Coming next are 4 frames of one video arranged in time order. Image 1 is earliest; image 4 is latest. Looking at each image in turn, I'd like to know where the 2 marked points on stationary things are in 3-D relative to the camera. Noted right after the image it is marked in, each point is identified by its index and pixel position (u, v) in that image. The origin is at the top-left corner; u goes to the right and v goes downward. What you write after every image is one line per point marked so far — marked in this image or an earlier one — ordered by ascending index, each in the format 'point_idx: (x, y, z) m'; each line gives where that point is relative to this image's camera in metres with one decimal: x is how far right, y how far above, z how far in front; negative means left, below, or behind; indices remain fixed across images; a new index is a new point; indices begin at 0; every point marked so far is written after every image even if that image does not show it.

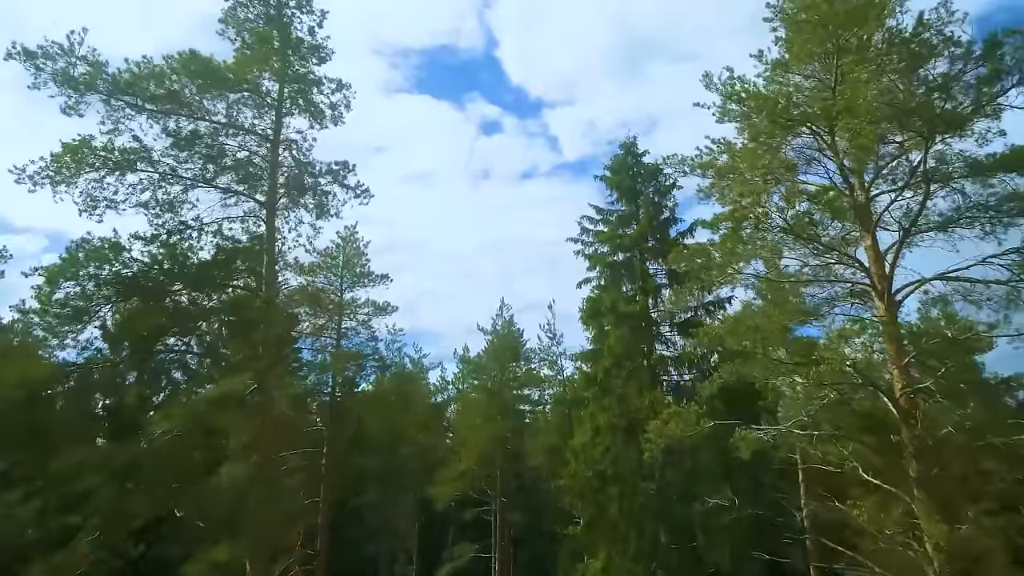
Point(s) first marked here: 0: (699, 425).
0: (+3.7, -2.6, +16.2) m
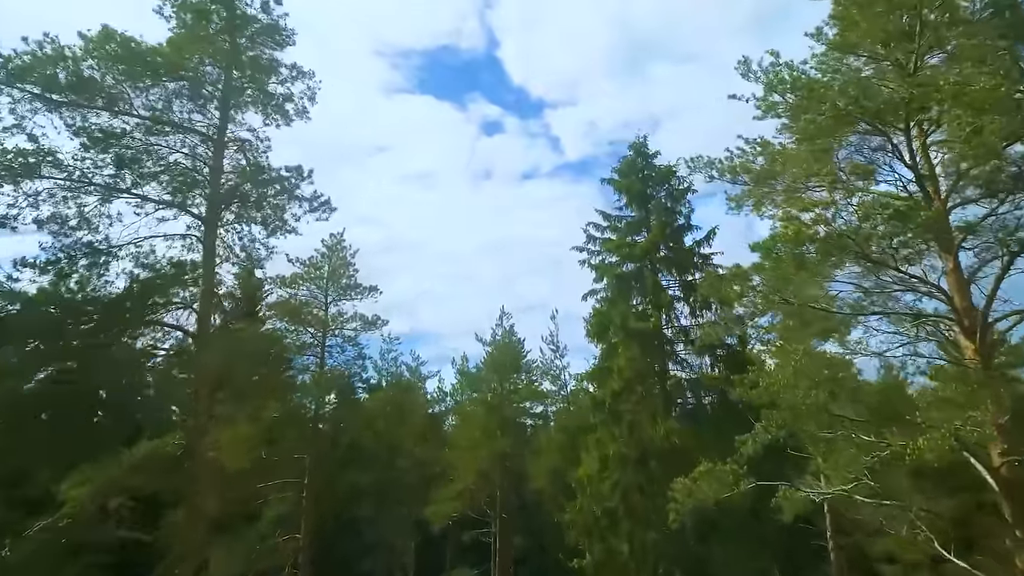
0: (+3.6, -3.1, +13.3) m
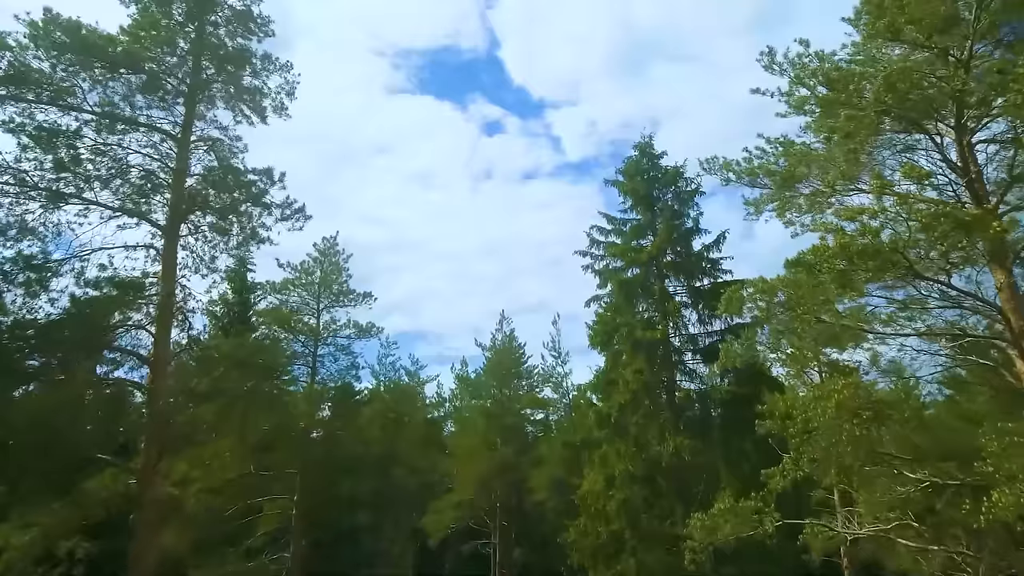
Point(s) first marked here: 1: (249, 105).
0: (+3.6, -3.4, +11.9) m
1: (-4.0, +2.7, +12.5) m
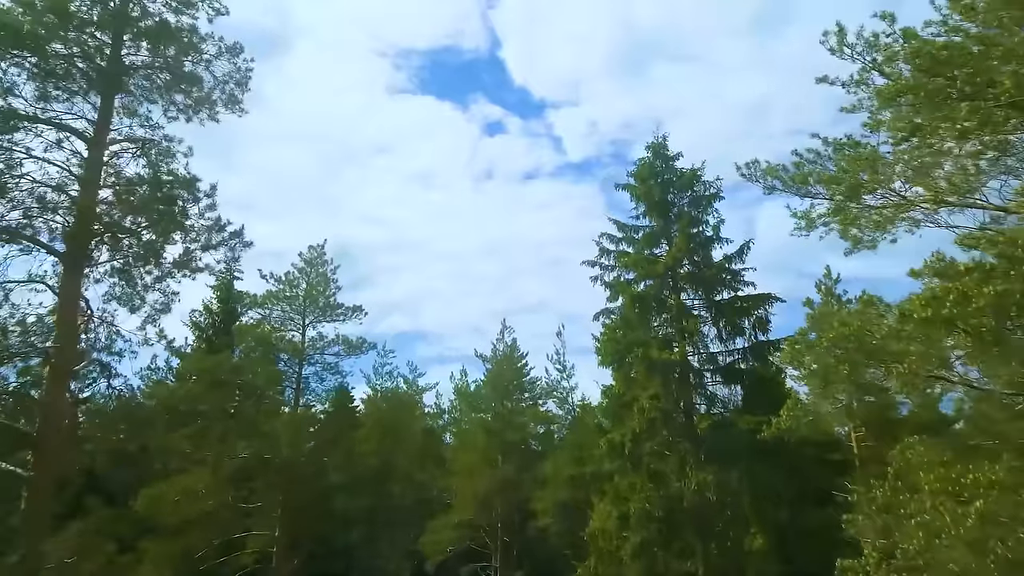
0: (+3.7, -3.8, +9.4) m
1: (-3.9, +2.3, +10.0) m
